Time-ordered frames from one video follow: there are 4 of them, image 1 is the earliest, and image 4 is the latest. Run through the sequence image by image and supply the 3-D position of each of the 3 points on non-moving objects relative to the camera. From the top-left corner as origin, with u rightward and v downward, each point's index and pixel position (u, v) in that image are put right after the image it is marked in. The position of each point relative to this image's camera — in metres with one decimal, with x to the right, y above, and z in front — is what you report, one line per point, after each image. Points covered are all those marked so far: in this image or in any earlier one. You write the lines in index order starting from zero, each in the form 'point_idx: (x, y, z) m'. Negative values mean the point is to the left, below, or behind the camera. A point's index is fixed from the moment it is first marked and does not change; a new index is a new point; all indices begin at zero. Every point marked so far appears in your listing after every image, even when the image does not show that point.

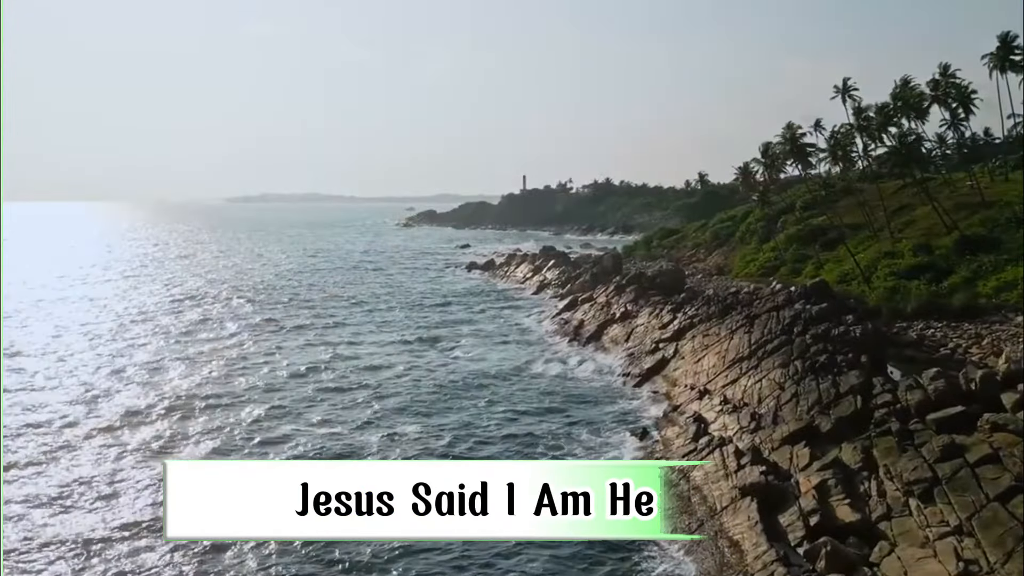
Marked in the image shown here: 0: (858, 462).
0: (+9.0, -4.5, +18.4) m
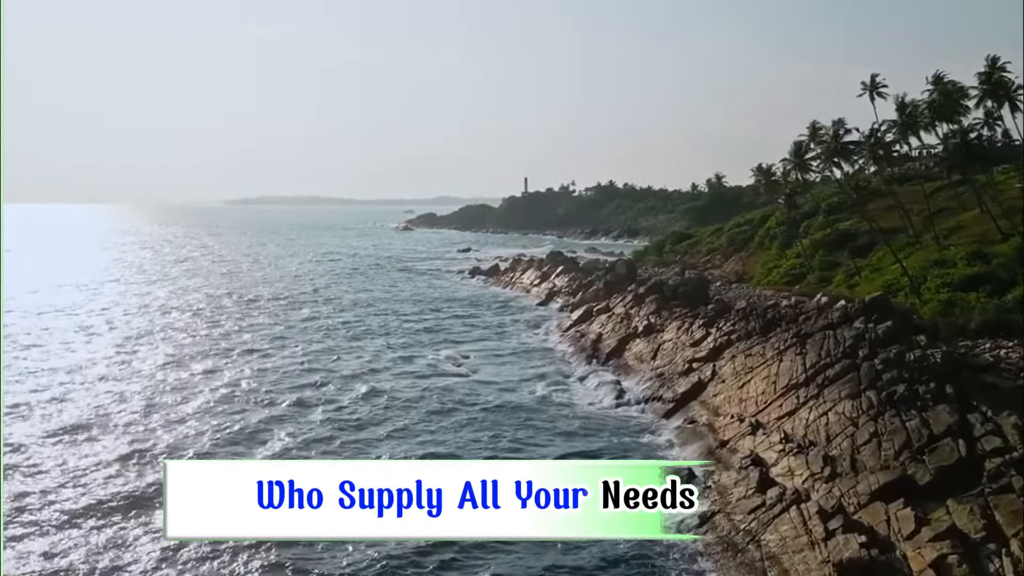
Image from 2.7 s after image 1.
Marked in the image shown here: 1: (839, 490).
0: (+9.7, -5.0, +14.8) m
1: (+8.2, -5.1, +18.0) m
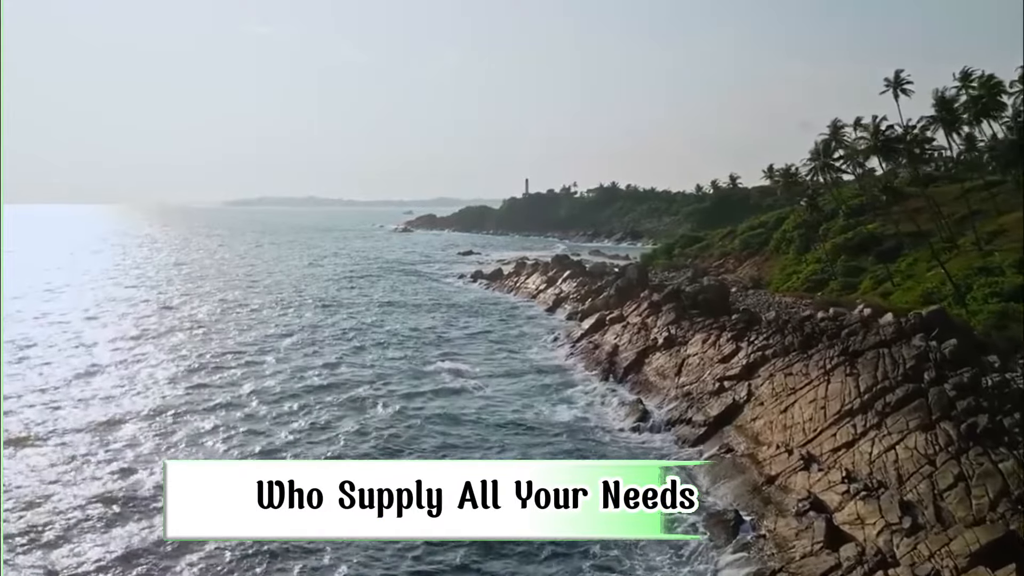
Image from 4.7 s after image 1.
0: (+10.2, -5.4, +11.9) m
1: (+8.8, -5.5, +15.1) m
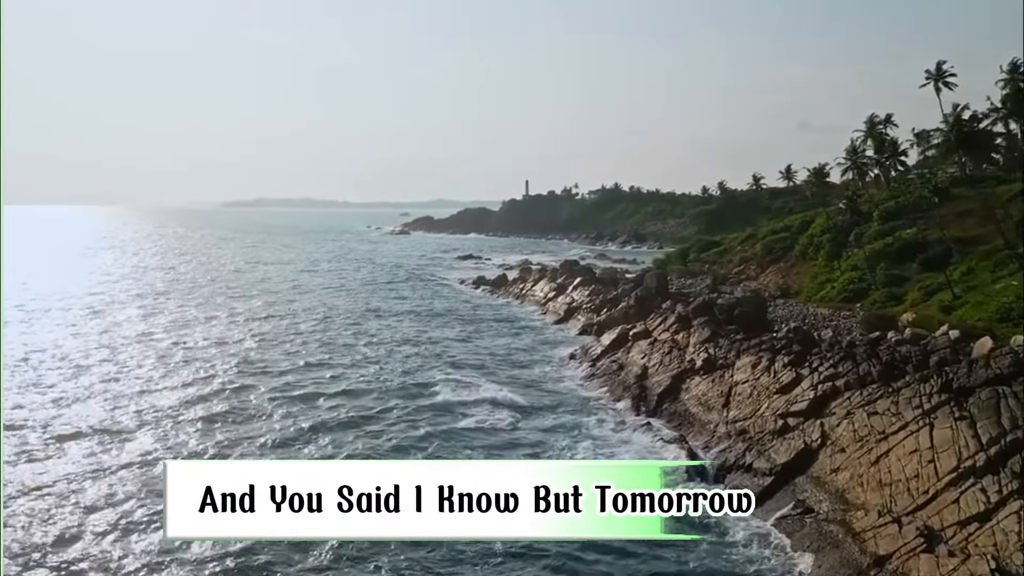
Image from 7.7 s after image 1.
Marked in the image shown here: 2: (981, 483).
0: (+11.0, -6.0, +7.3) m
1: (+9.6, -6.1, +10.5) m
2: (+11.0, -4.5, +16.7) m
